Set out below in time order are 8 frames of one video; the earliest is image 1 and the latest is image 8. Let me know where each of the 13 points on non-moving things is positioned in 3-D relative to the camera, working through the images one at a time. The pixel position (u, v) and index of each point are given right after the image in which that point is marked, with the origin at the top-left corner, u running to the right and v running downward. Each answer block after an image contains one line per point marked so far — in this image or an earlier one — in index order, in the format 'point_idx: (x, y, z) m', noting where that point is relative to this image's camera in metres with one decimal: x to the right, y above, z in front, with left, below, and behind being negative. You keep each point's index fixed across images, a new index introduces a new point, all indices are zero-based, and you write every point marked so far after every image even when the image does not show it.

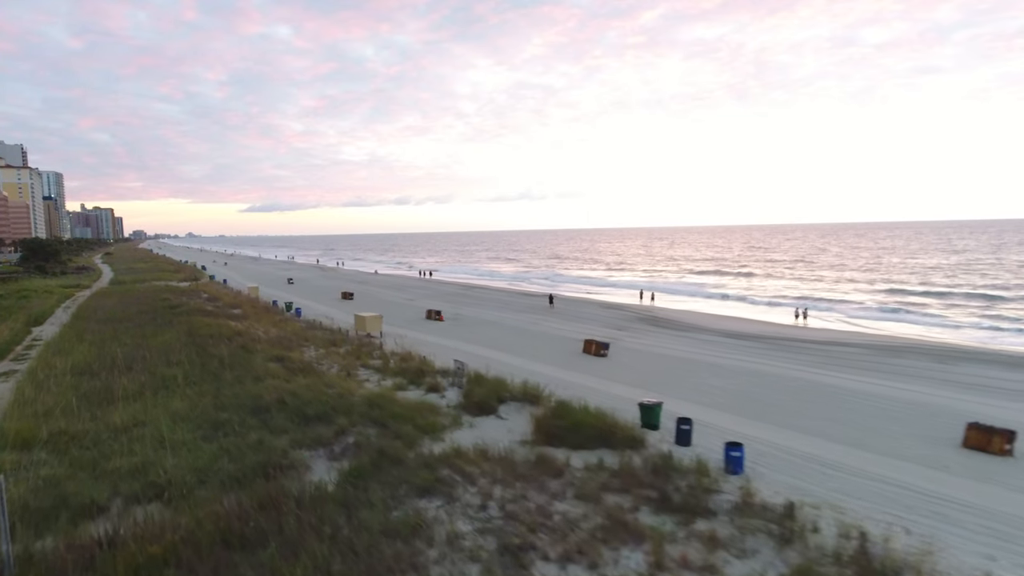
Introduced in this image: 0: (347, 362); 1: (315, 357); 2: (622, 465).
0: (-4.7, -2.1, +18.5) m
1: (-5.8, -2.1, +19.0) m
2: (+1.7, -2.7, +9.9) m
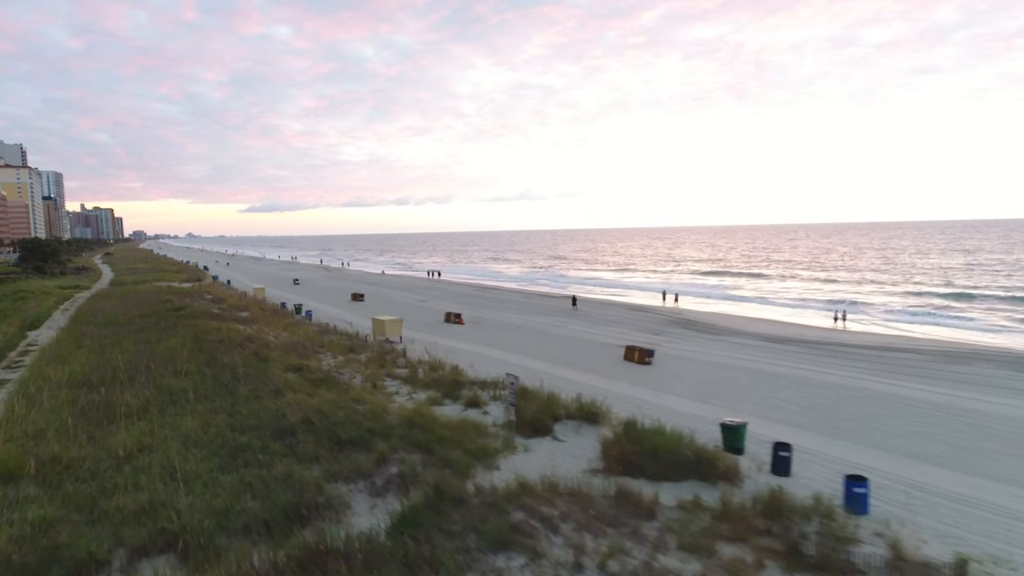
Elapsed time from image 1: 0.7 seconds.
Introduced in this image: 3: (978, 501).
0: (-3.7, -2.2, +16.8) m
1: (-4.8, -2.2, +17.4) m
2: (+2.7, -2.8, +8.3) m
3: (+6.5, -3.0, +9.0) m
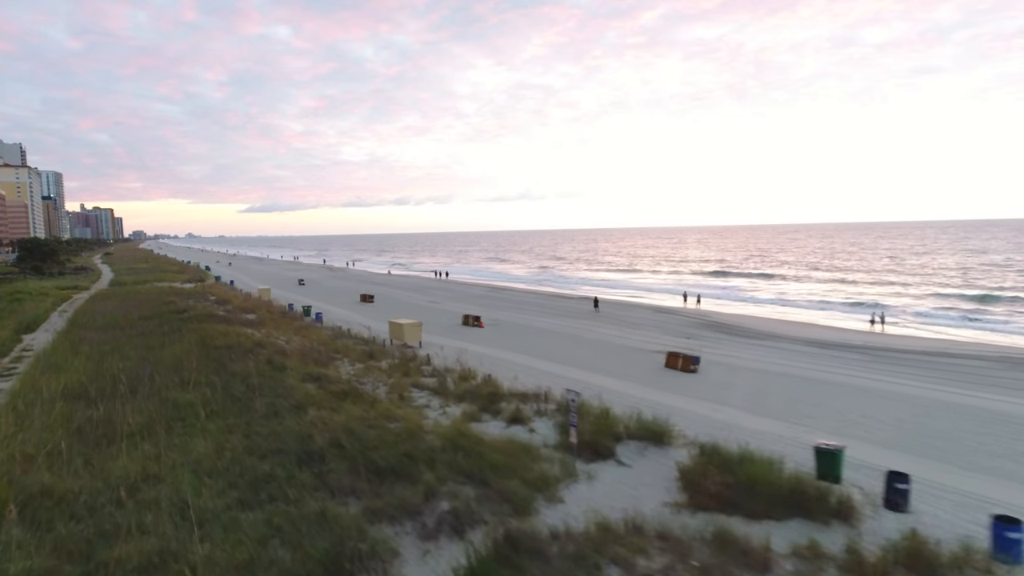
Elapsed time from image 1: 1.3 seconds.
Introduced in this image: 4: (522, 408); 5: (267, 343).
0: (-2.8, -2.2, +15.4) m
1: (-3.9, -2.2, +15.9) m
2: (+3.6, -2.8, +6.9) m
3: (+7.4, -3.0, +7.6) m
4: (+0.2, -2.3, +12.6) m
5: (-7.4, -1.7, +19.3) m
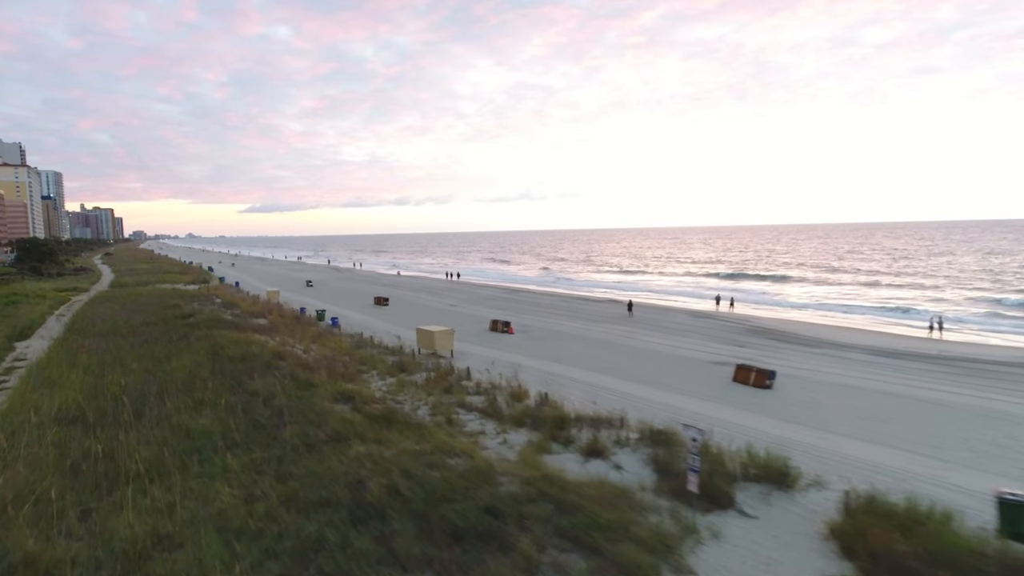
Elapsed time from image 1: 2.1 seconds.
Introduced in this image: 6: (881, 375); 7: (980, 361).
0: (-1.5, -2.4, +13.5) m
1: (-2.7, -2.3, +14.0) m
2: (+4.8, -2.9, +4.9) m
3: (+8.7, -3.1, +5.7) m
4: (+1.4, -2.5, +10.6) m
5: (-6.1, -1.8, +17.4) m
6: (+9.8, -2.3, +17.1) m
7: (+14.1, -2.2, +19.4) m
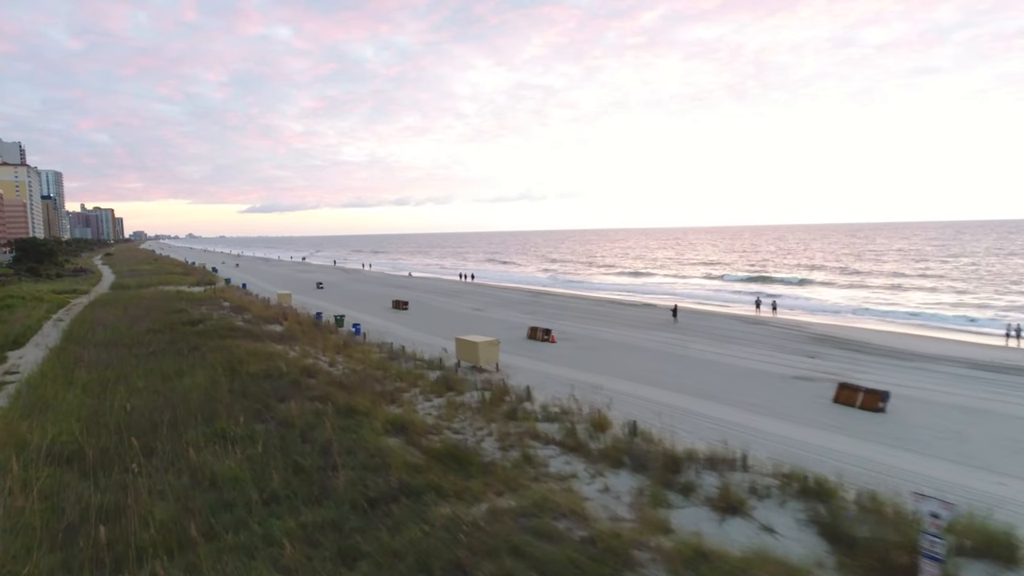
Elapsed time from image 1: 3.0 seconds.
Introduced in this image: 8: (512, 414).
0: (-0.1, -2.5, +11.3) m
1: (-1.3, -2.5, +11.9) m
2: (+6.2, -3.1, +2.8) m
3: (+10.1, -3.3, +3.5) m
4: (+2.8, -2.6, +8.5) m
5: (-4.7, -1.9, +15.2) m
6: (+11.2, -2.4, +15.0) m
7: (+15.5, -2.3, +17.3) m
8: (0.0, -2.4, +12.3) m
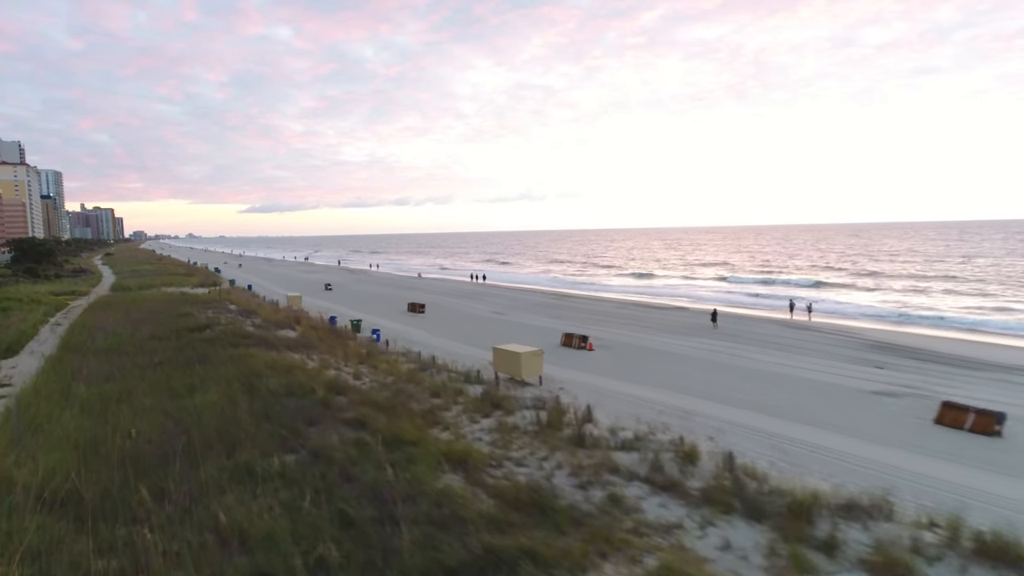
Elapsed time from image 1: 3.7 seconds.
0: (+0.9, -2.6, +9.6) m
1: (-0.2, -2.6, +10.2) m
2: (+7.3, -3.2, +1.1) m
3: (+11.1, -3.4, +1.9) m
4: (+3.9, -2.7, +6.8) m
5: (-3.7, -2.0, +13.6) m
6: (+12.3, -2.5, +13.3) m
7: (+16.6, -2.4, +15.6) m
8: (+1.1, -2.5, +10.6) m
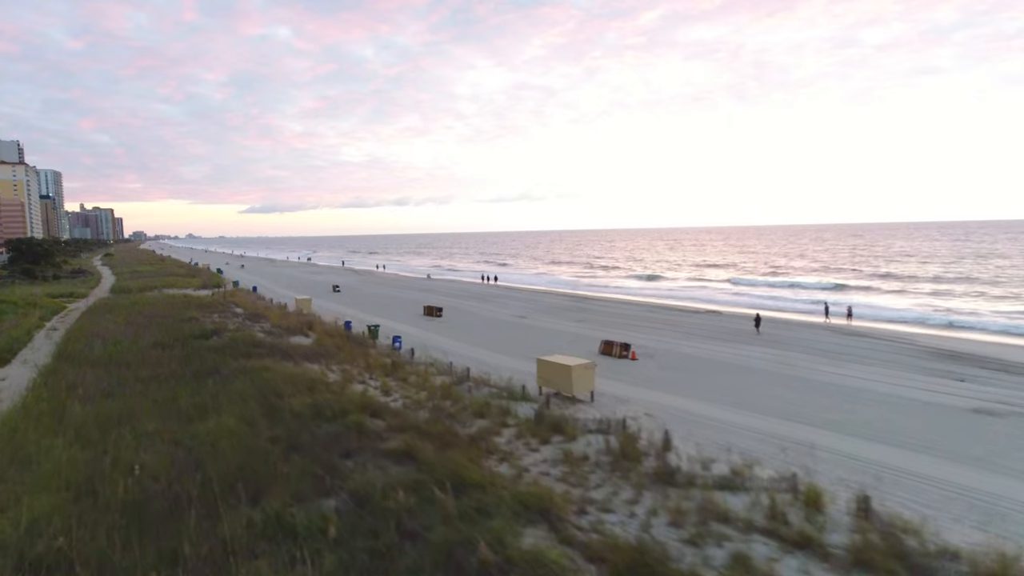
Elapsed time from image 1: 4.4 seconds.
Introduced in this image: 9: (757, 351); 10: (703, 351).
0: (+2.0, -2.7, +8.0) m
1: (+0.8, -2.7, +8.5) m
2: (+8.4, -3.3, -0.5) m
3: (+12.2, -3.5, +0.2) m
4: (+4.9, -2.8, +5.2) m
5: (-2.6, -2.1, +11.9) m
6: (+13.4, -2.6, +11.6) m
7: (+17.6, -2.5, +13.9) m
8: (+2.1, -2.6, +8.9) m
9: (+7.5, -1.9, +19.7) m
10: (+5.7, -1.9, +19.6) m
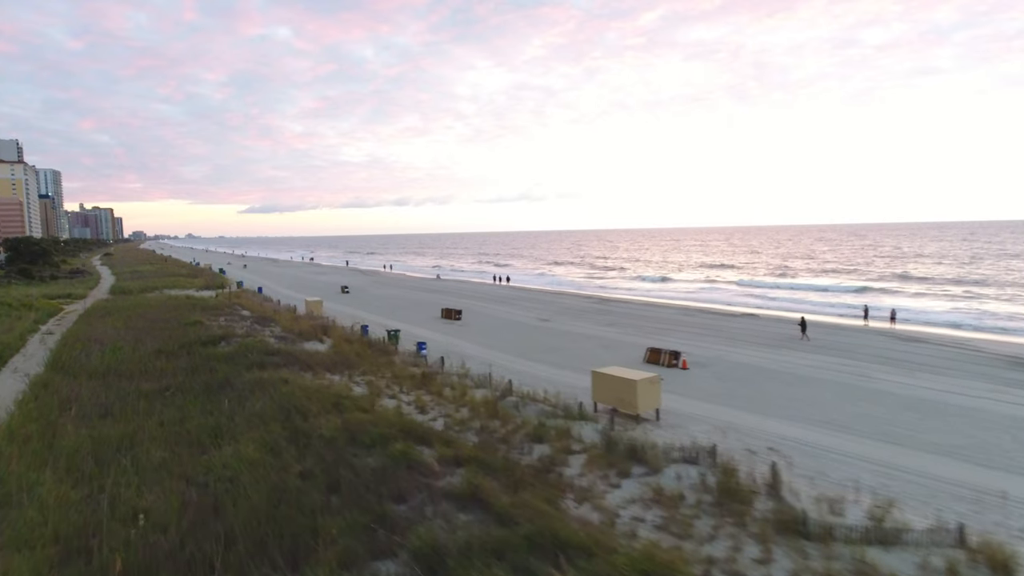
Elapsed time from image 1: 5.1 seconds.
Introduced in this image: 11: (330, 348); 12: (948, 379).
0: (+3.0, -2.7, +6.3) m
1: (+1.8, -2.7, +6.9) m
2: (+9.4, -3.3, -2.2) m
3: (+13.2, -3.5, -1.5) m
4: (+5.9, -2.8, +3.5) m
5: (-1.6, -2.2, +10.2) m
6: (+14.4, -2.7, +10.0) m
7: (+18.7, -2.6, +12.3) m
8: (+3.1, -2.6, +7.3) m
9: (+8.5, -2.0, +18.0) m
10: (+6.7, -1.9, +17.9) m
11: (-5.2, -1.7, +18.5) m
12: (+10.9, -2.2, +16.2) m
